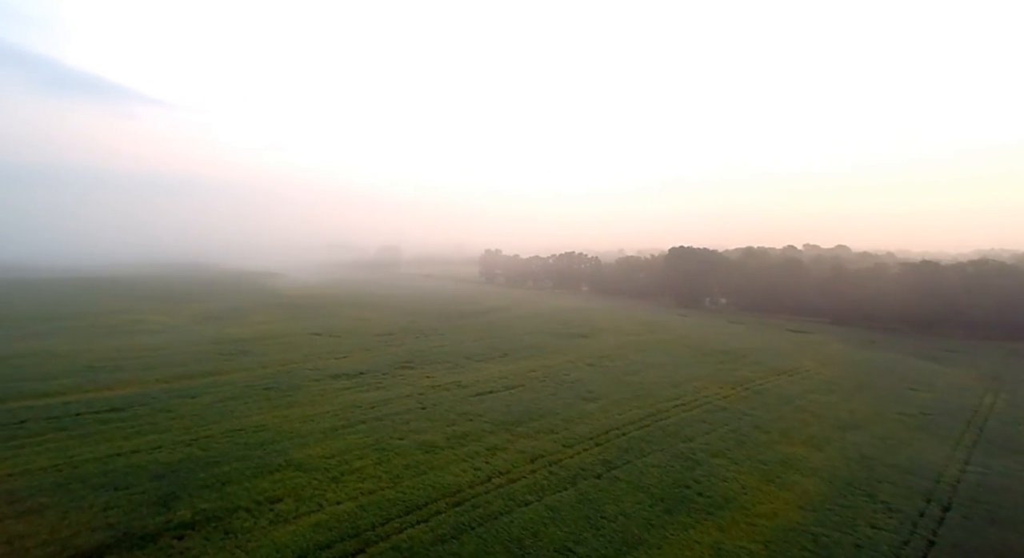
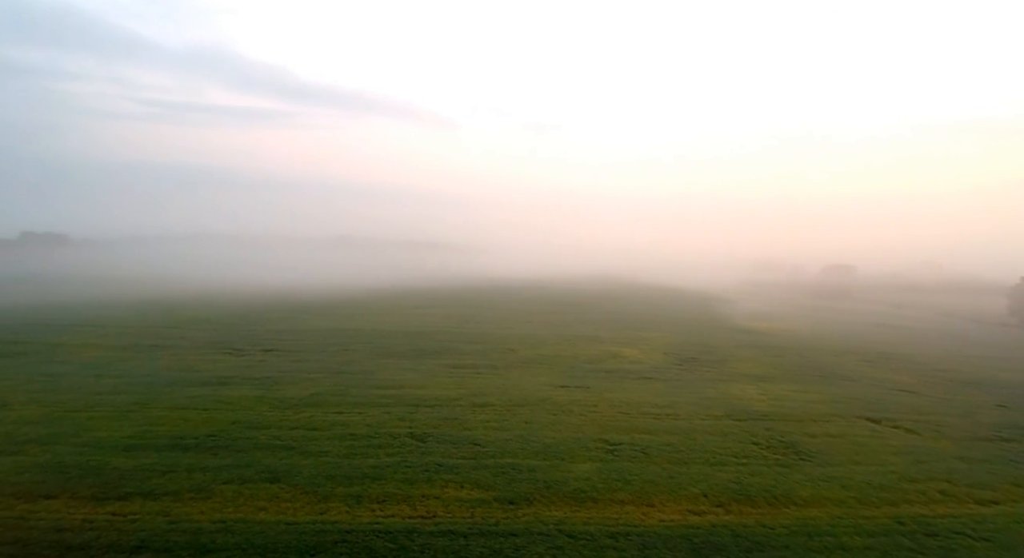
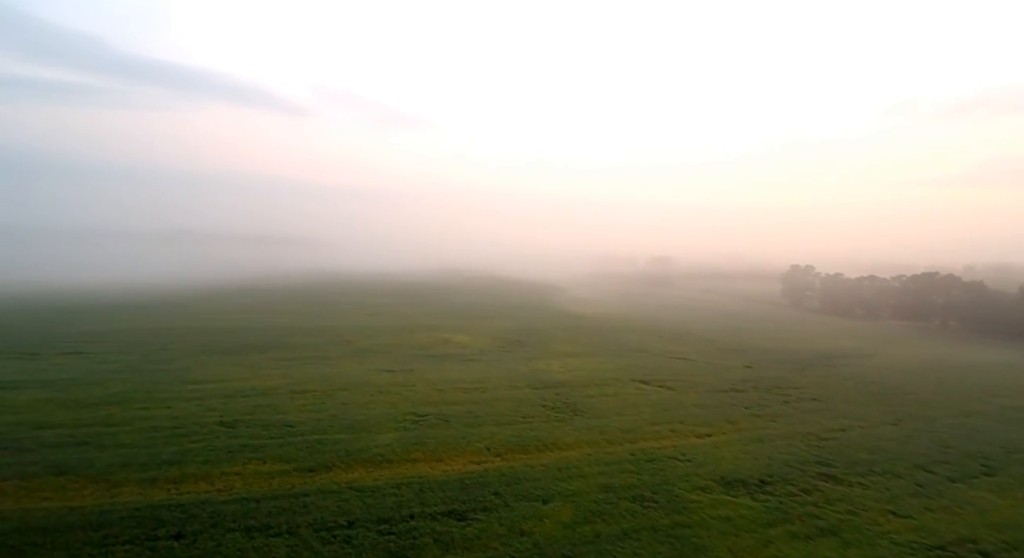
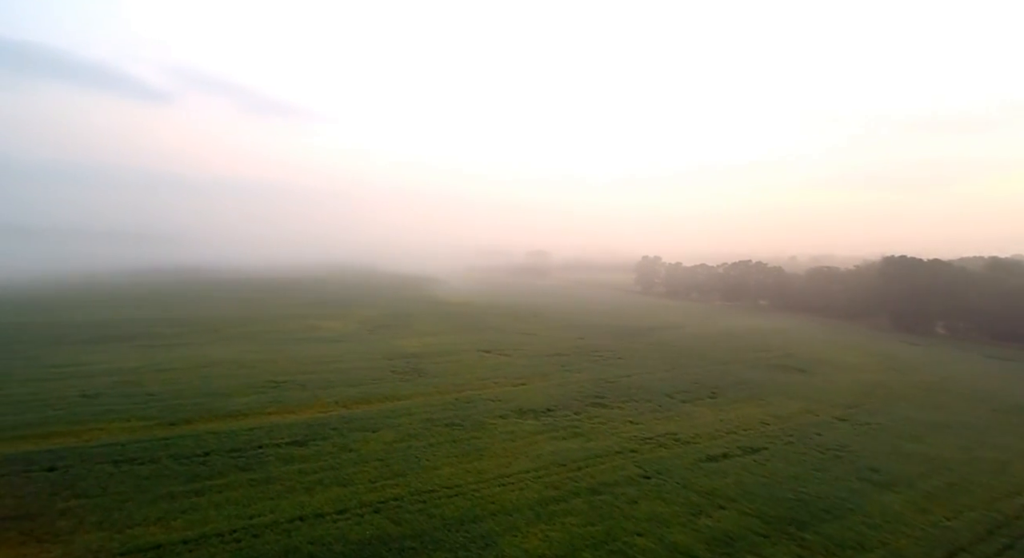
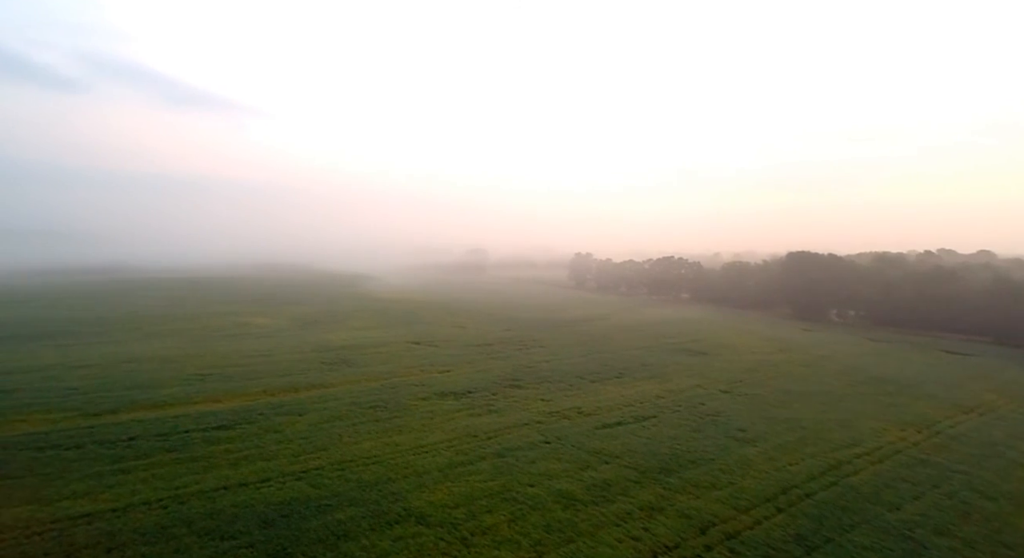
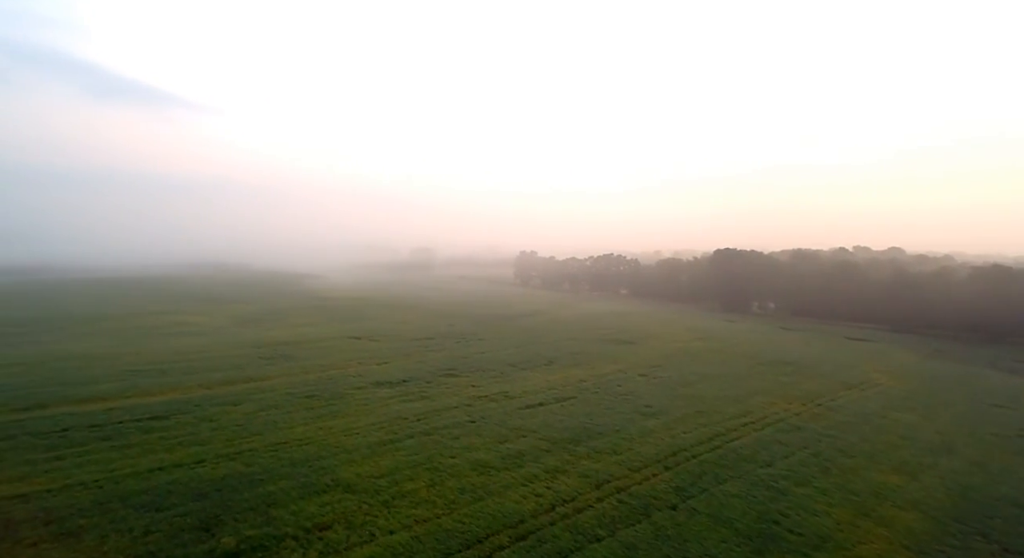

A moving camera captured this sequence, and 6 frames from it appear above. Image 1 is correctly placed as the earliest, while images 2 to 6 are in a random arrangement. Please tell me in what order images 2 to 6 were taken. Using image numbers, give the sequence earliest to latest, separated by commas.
6, 5, 4, 3, 2
